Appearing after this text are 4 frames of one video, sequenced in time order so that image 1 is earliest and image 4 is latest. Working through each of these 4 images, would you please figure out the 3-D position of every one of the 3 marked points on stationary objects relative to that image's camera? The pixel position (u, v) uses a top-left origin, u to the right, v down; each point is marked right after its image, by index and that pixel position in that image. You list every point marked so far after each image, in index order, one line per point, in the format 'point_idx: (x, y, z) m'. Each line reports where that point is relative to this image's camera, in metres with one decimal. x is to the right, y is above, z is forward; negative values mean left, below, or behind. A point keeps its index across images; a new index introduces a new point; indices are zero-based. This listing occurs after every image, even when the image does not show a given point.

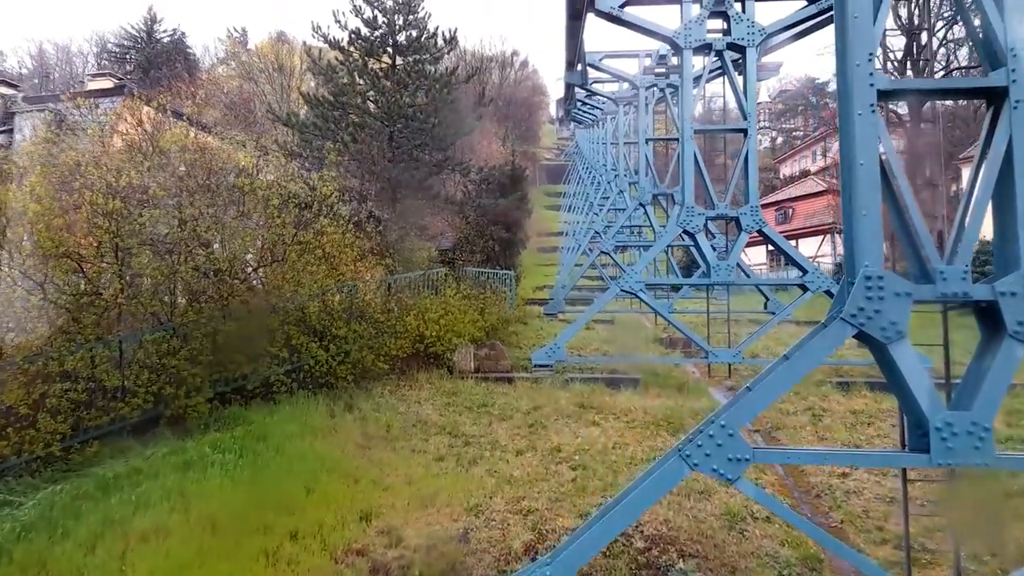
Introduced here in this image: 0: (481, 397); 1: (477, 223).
0: (-0.3, -1.1, +6.8) m
1: (-0.5, +1.0, +10.6) m
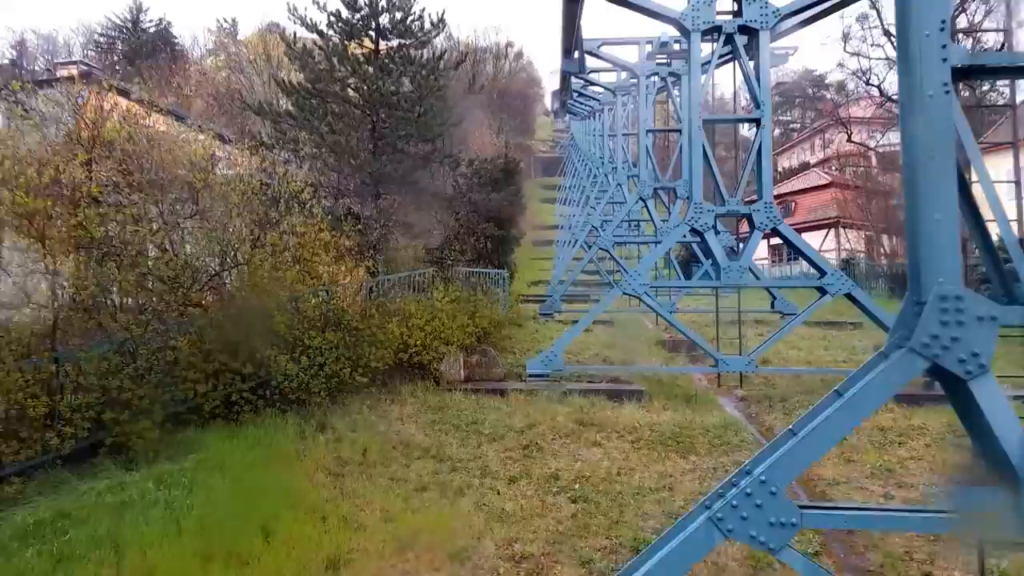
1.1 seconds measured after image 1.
0: (-0.4, -1.1, +6.1) m
1: (-0.6, +1.0, +10.0) m
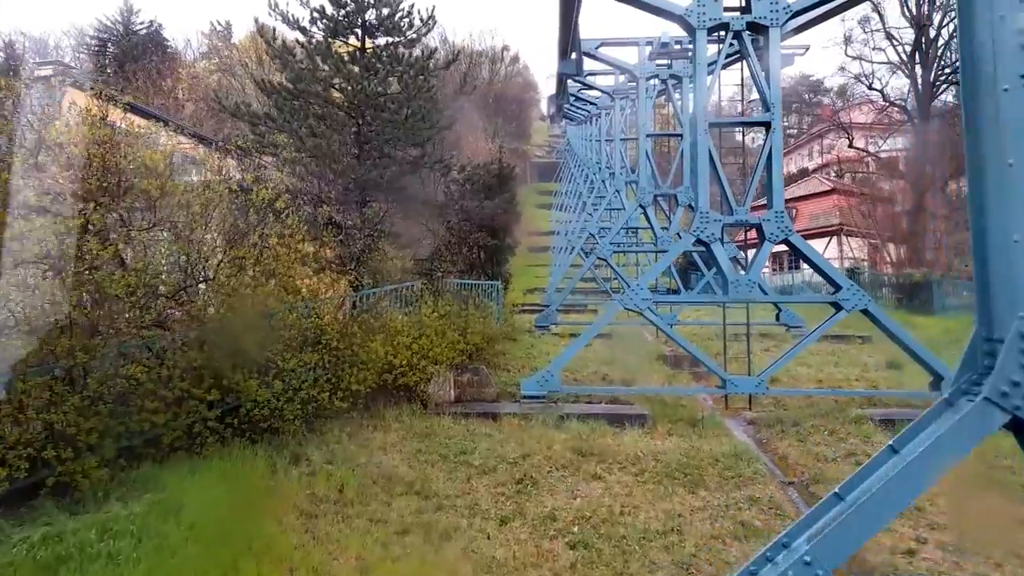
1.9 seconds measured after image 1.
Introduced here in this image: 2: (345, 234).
0: (-0.4, -1.2, +5.6) m
1: (-0.7, +0.8, +9.5) m
2: (-1.7, +0.5, +7.1) m
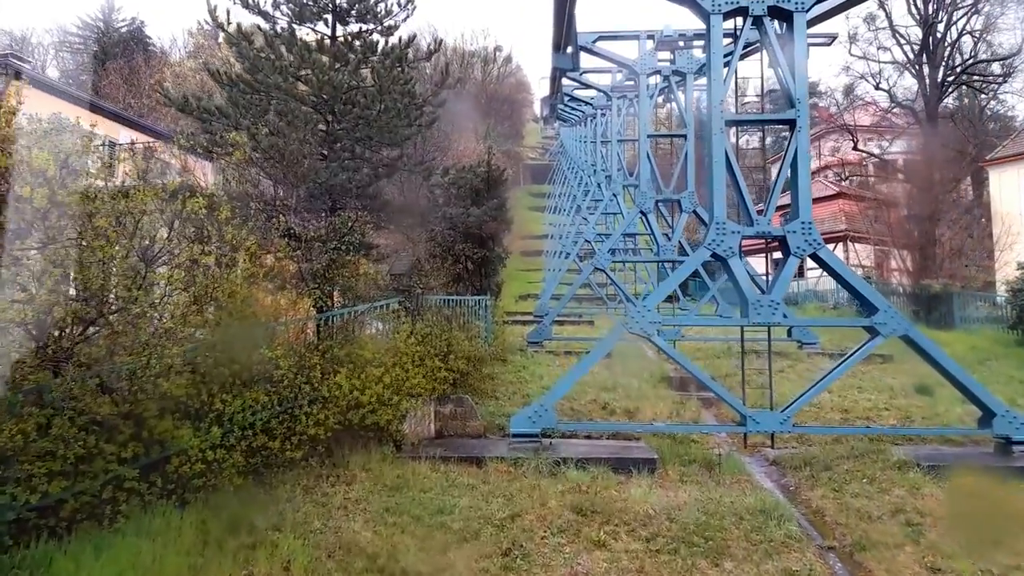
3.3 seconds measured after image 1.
0: (-0.5, -1.4, +4.8) m
1: (-0.8, +0.6, +8.6) m
2: (-1.8, +0.4, +6.2) m
